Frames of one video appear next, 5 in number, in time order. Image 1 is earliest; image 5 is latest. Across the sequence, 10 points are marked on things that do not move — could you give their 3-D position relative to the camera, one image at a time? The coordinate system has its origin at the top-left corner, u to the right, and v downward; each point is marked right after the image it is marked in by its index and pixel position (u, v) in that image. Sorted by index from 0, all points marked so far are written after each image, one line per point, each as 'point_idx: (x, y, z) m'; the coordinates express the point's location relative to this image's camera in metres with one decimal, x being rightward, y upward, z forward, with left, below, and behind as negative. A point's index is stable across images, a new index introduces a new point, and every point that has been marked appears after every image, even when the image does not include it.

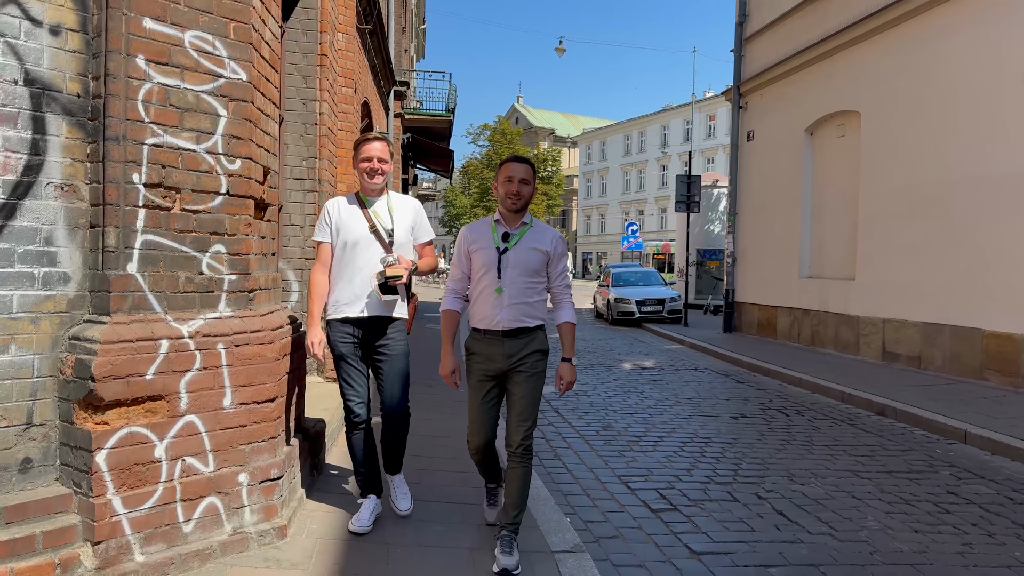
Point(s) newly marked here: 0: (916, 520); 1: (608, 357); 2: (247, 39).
0: (+2.3, -1.3, +4.7) m
1: (+1.5, -1.1, +12.6) m
2: (-1.1, +1.0, +3.4) m
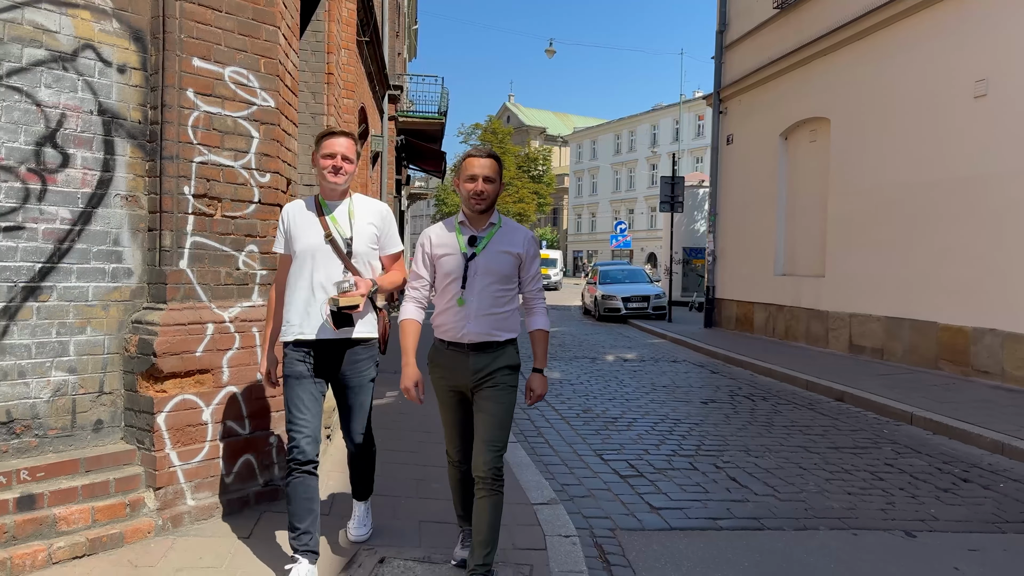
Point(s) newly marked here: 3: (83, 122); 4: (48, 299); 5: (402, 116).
0: (+2.2, -1.3, +5.4) m
1: (+1.3, -1.0, +13.3) m
2: (-1.2, +1.1, +4.0) m
3: (-1.8, +0.7, +3.5) m
4: (-1.9, 0.0, +3.4) m
5: (-2.7, +4.2, +19.9) m
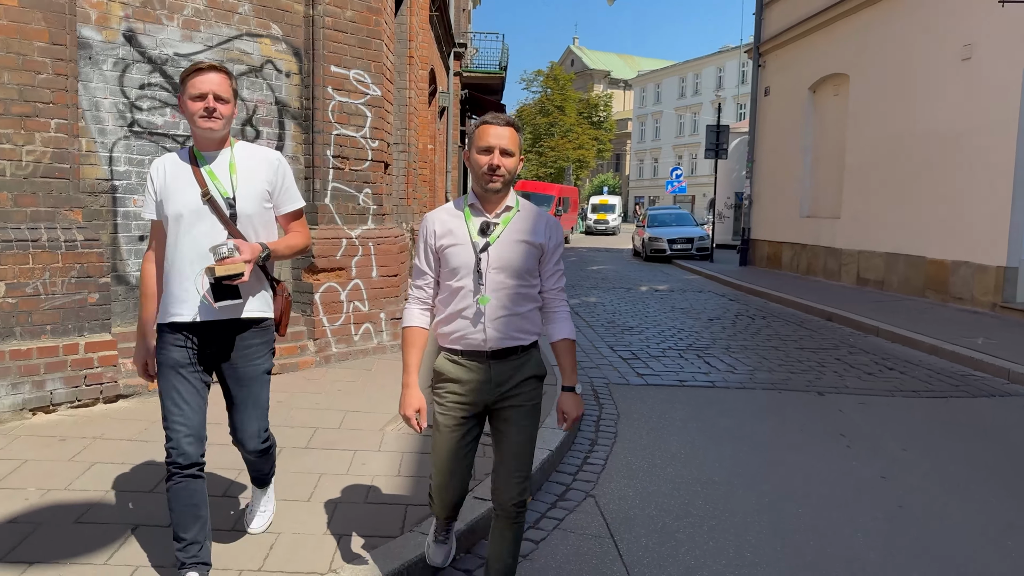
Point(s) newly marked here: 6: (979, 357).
0: (+2.5, -0.7, +7.2) m
1: (+2.2, +0.1, +15.1) m
2: (-1.0, +1.6, +6.0) m
3: (-1.7, +1.2, +5.5) m
4: (-1.8, +0.4, +5.5) m
5: (-1.2, +5.8, +21.7) m
6: (+4.3, -0.6, +7.4) m
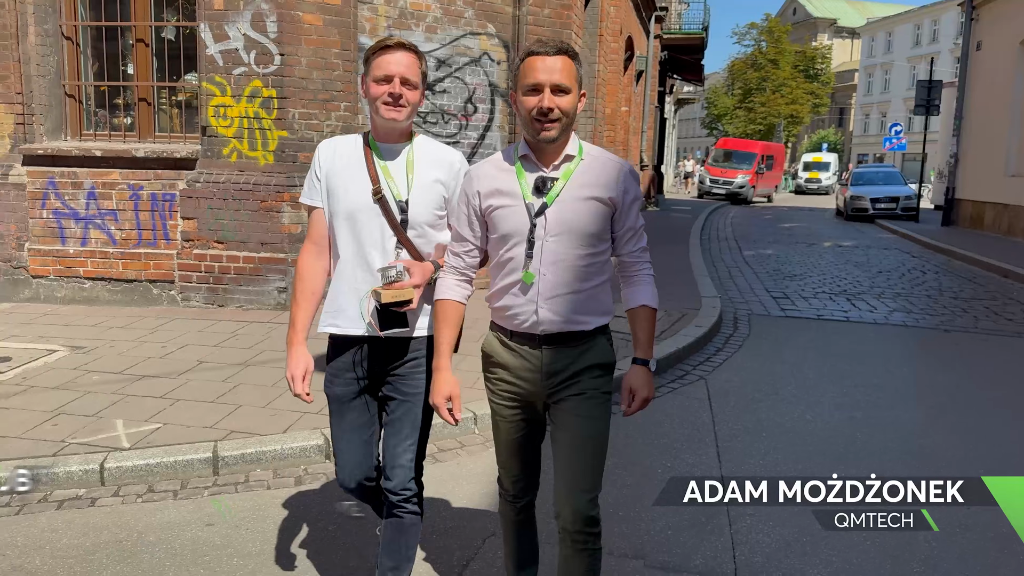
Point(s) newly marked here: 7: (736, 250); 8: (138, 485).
0: (+4.2, -0.2, +8.0) m
1: (+5.8, +0.9, +15.7) m
2: (+0.5, +2.2, +7.5) m
3: (-0.3, +1.8, +7.2) m
4: (-0.4, +1.0, +7.3) m
5: (+4.3, +7.1, +22.5) m
6: (+5.9, -0.2, +7.7) m
7: (+3.8, +0.7, +13.7) m
8: (-1.7, -0.9, +3.7) m
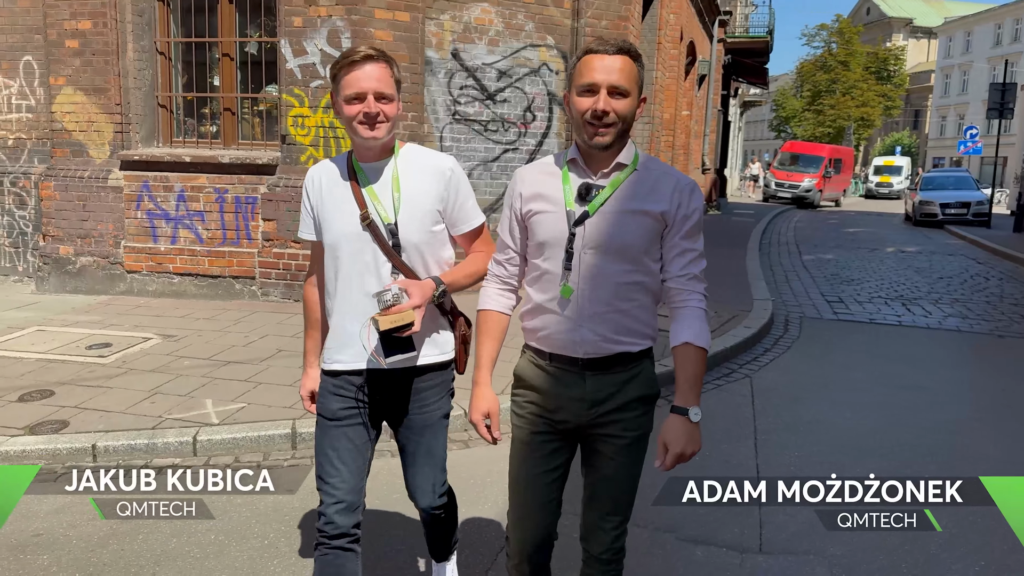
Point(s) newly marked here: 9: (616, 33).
0: (+4.7, -0.3, +8.0) m
1: (+7.0, +0.8, +15.5) m
2: (+1.1, +2.2, +7.8) m
3: (+0.3, +1.8, +7.6) m
4: (+0.1, +1.0, +7.6) m
5: (+6.1, +7.0, +22.5) m
6: (+6.5, -0.3, +7.6) m
7: (+4.8, +0.6, +13.7) m
8: (-1.5, -0.9, +4.2) m
9: (+1.0, +2.4, +7.7) m
